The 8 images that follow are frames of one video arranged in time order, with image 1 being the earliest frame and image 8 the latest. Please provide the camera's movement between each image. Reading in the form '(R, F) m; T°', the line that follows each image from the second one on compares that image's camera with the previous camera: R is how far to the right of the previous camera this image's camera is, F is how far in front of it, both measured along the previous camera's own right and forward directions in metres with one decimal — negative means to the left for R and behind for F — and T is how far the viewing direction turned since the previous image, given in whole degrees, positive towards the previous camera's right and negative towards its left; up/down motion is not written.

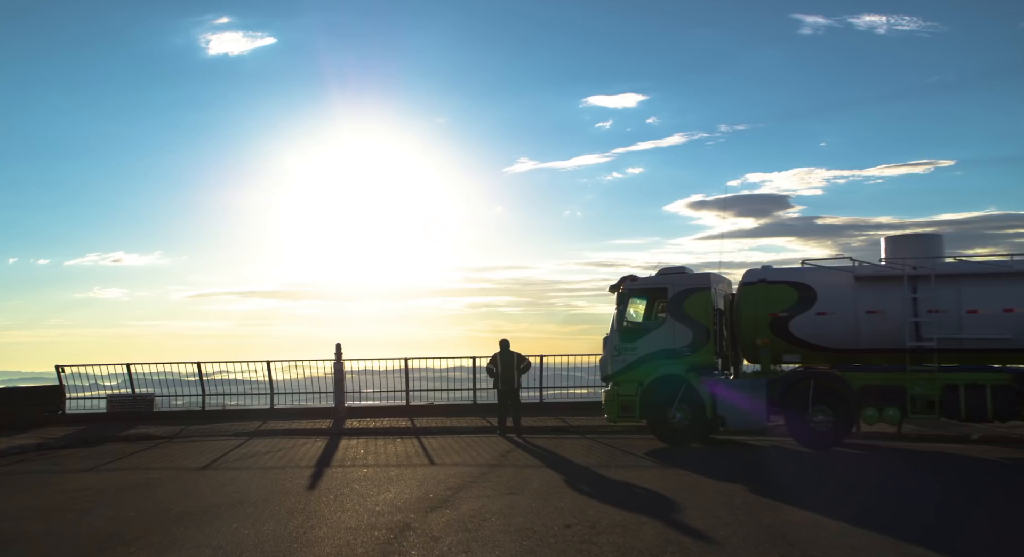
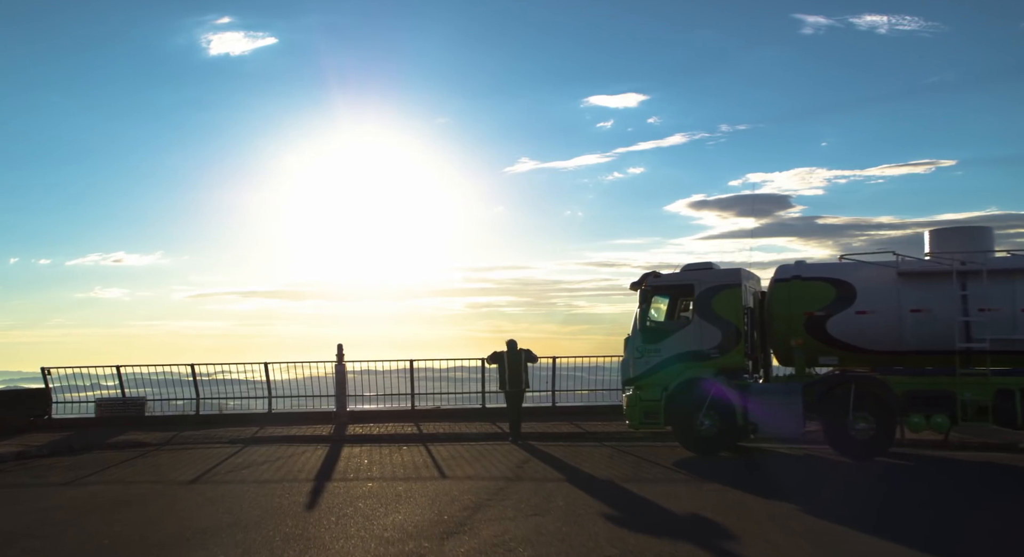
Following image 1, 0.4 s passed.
(-0.2, +1.0) m; 0°
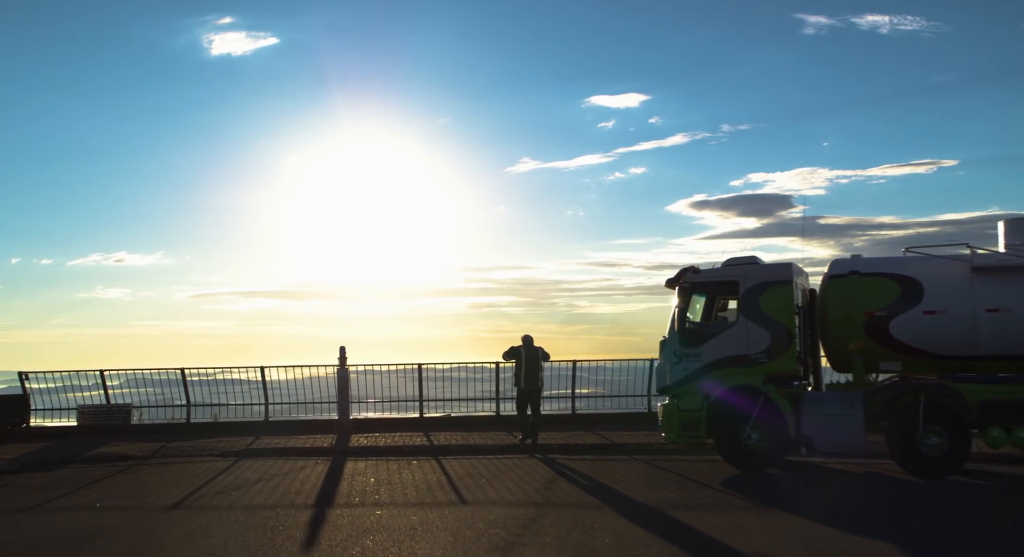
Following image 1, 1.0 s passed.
(-0.3, +1.4) m; 0°
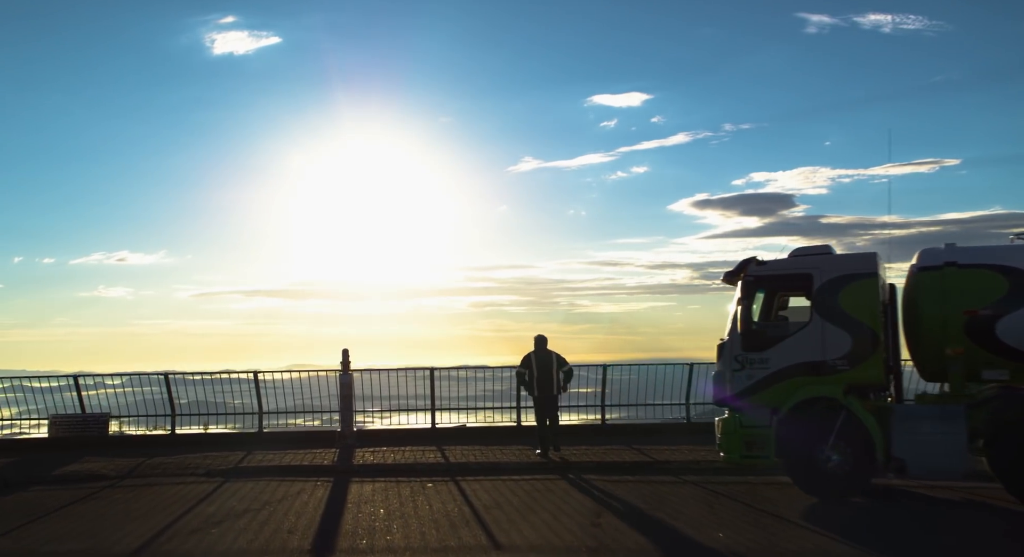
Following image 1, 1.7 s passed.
(-0.4, +1.7) m; 0°
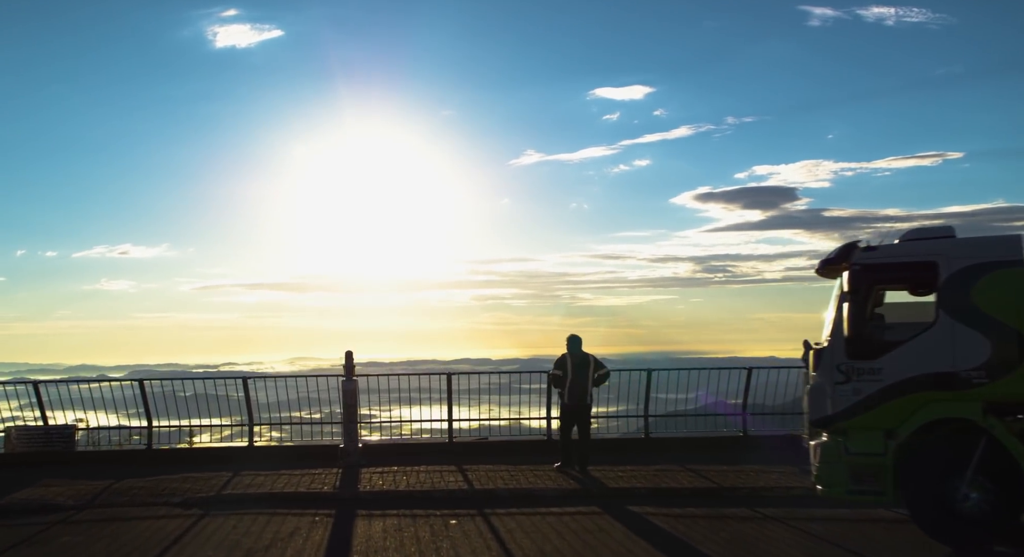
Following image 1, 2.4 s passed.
(-0.5, +2.0) m; 0°
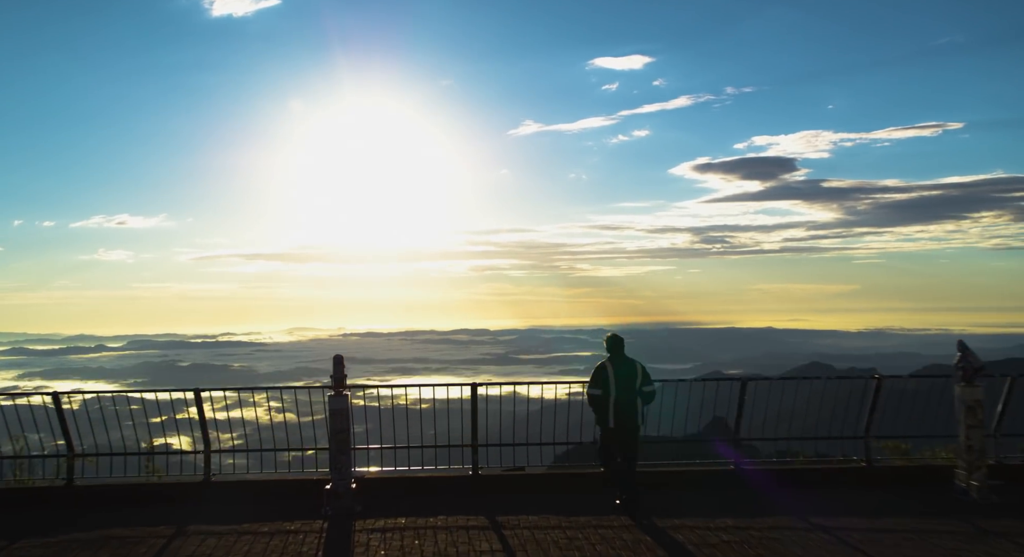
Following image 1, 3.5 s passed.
(-0.6, +3.4) m; 0°
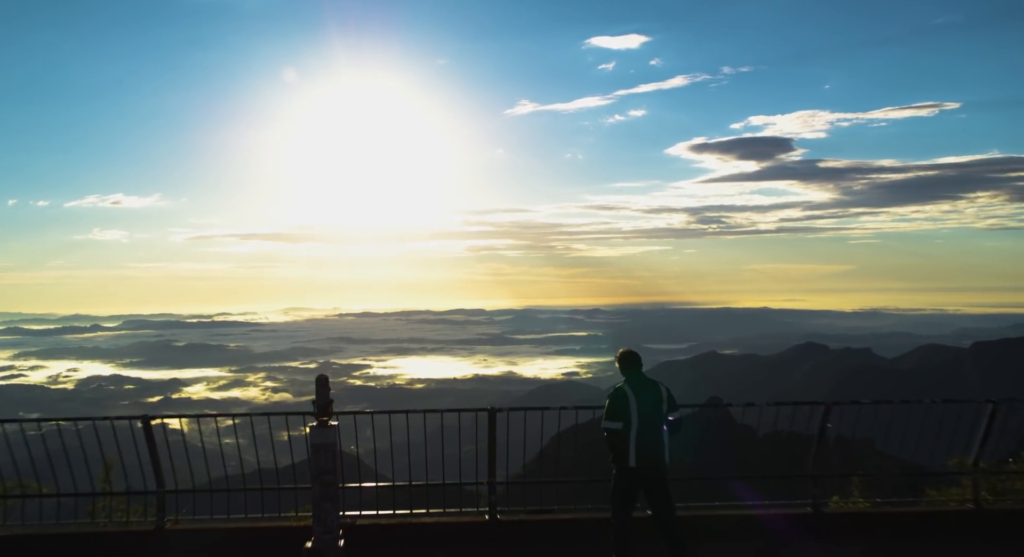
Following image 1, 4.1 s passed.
(+0.1, -1.2) m; 0°
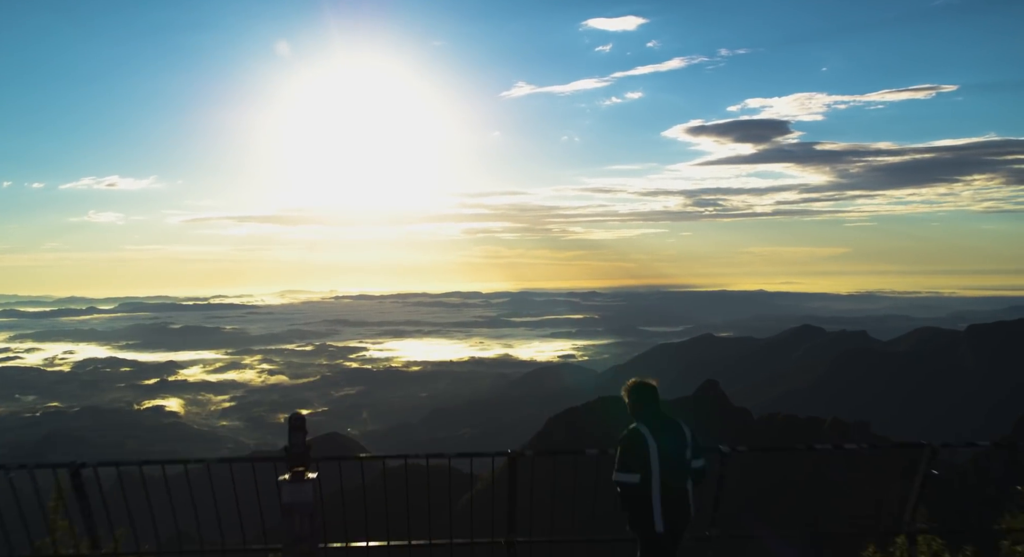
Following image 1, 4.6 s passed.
(-0.1, +0.3) m; 0°
